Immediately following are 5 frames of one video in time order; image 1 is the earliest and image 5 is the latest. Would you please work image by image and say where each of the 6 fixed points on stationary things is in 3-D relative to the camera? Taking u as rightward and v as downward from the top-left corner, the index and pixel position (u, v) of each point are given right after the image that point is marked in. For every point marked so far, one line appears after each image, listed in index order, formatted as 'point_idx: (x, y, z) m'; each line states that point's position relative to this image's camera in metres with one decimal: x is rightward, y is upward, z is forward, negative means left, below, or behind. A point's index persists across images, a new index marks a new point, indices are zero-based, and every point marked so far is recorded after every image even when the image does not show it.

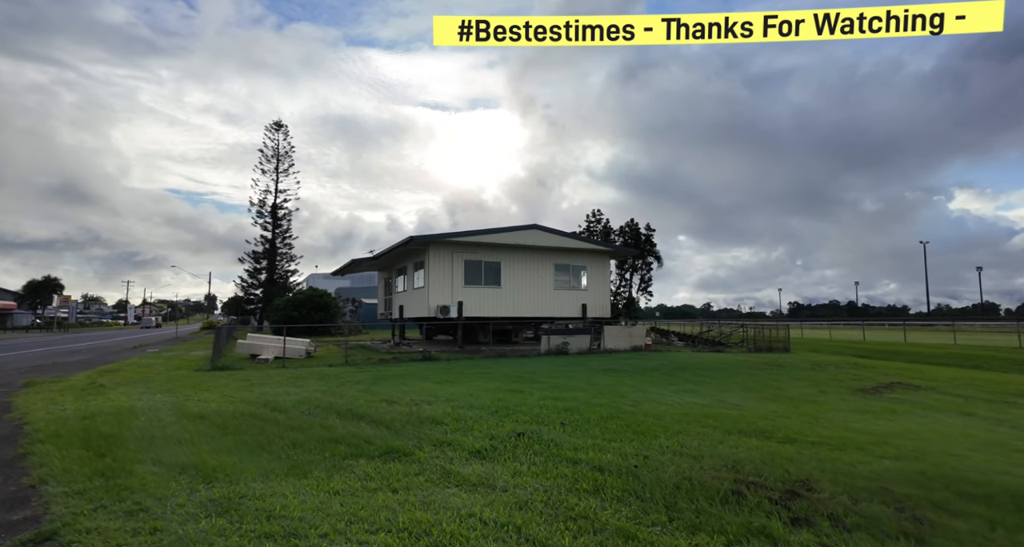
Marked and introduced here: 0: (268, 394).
0: (-3.9, -1.9, +8.7) m
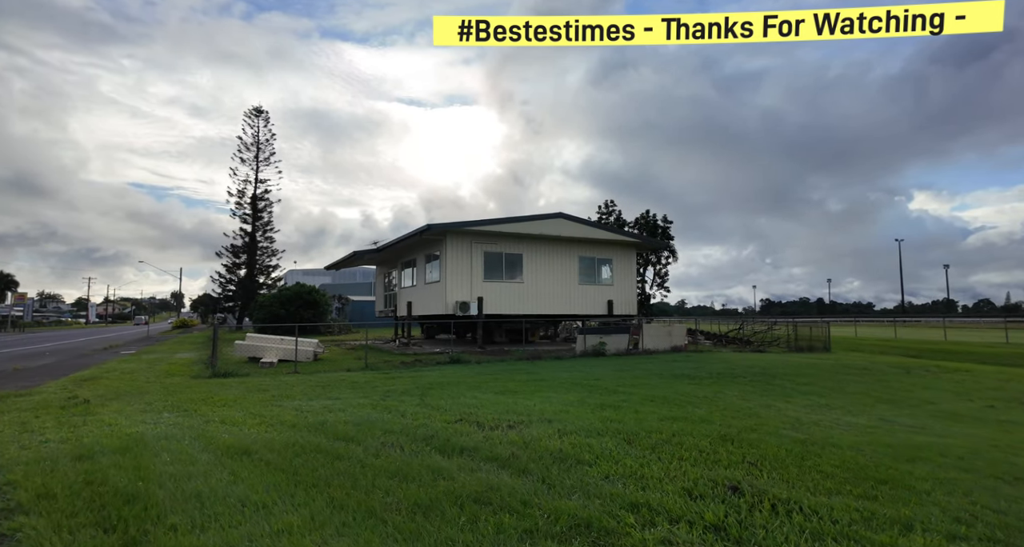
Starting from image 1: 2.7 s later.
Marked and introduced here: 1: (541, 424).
0: (-2.6, -1.8, +6.9) m
1: (+0.3, -1.7, +6.2) m
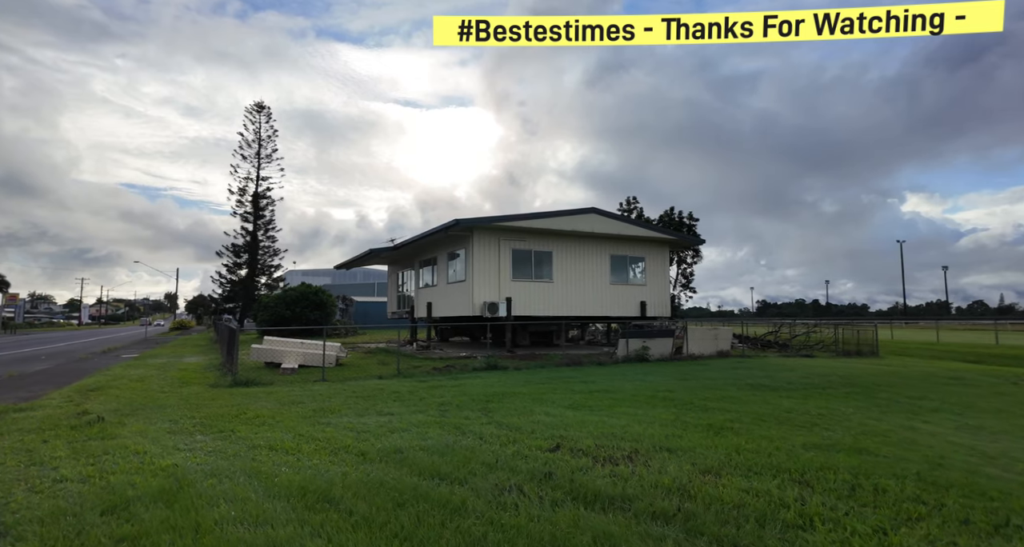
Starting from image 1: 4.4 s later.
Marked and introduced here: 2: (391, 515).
0: (-1.5, -1.7, +5.8) m
1: (+1.4, -1.6, +5.1) m
2: (-0.7, -1.5, +3.4) m
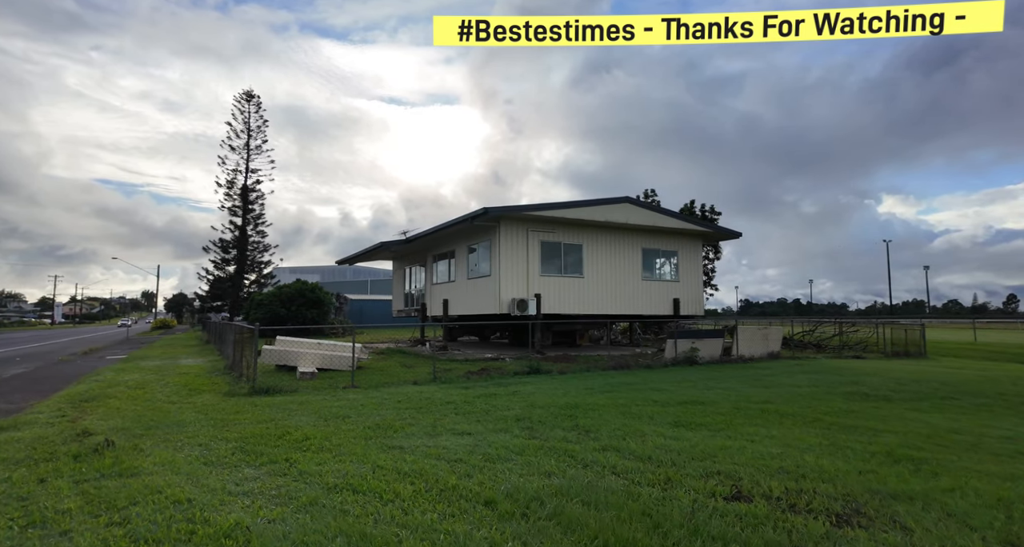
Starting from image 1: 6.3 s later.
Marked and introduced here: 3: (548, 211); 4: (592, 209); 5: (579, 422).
0: (-0.3, -1.6, +4.5) m
1: (+2.6, -1.5, +3.8) m
2: (+0.5, -1.4, +2.0) m
3: (+1.1, +1.8, +16.0) m
4: (+2.4, +1.9, +16.6) m
5: (+0.8, -1.8, +6.6) m
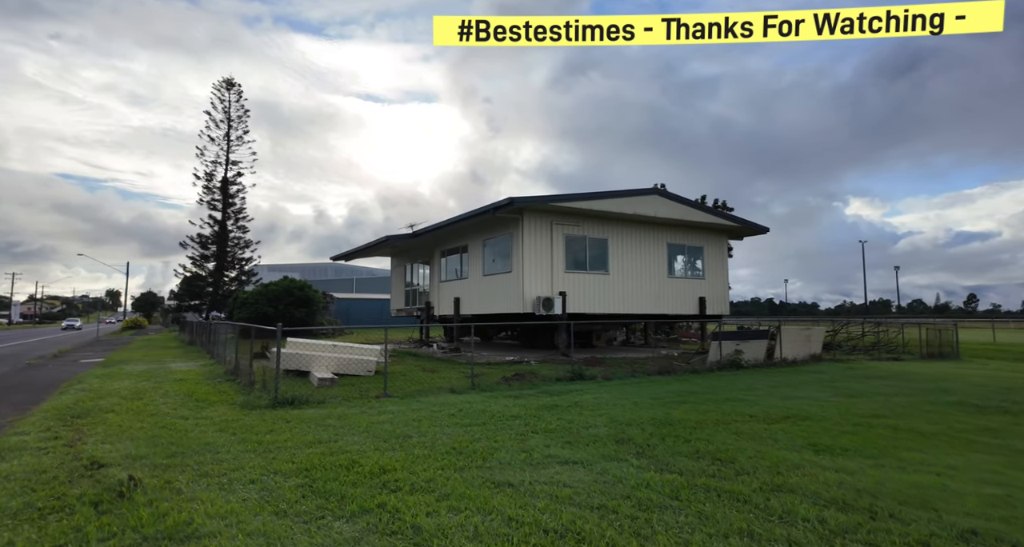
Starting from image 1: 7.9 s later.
0: (+0.8, -1.6, +3.4) m
1: (+3.8, -1.5, +2.9) m
2: (+1.8, -1.3, +1.0) m
3: (+1.7, +1.9, +14.9) m
4: (+3.1, +2.0, +15.6) m
5: (+1.9, -1.7, +5.5) m
